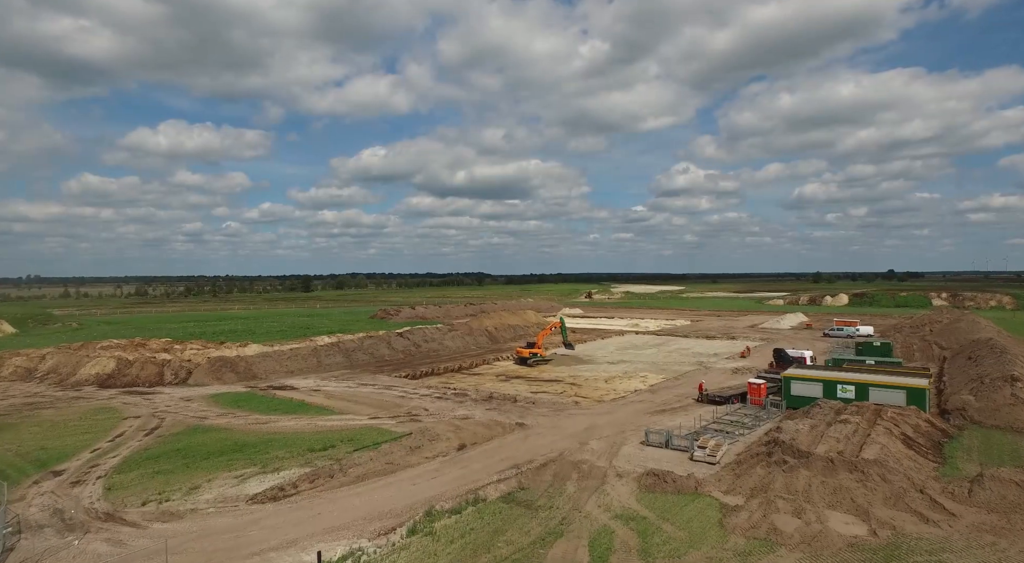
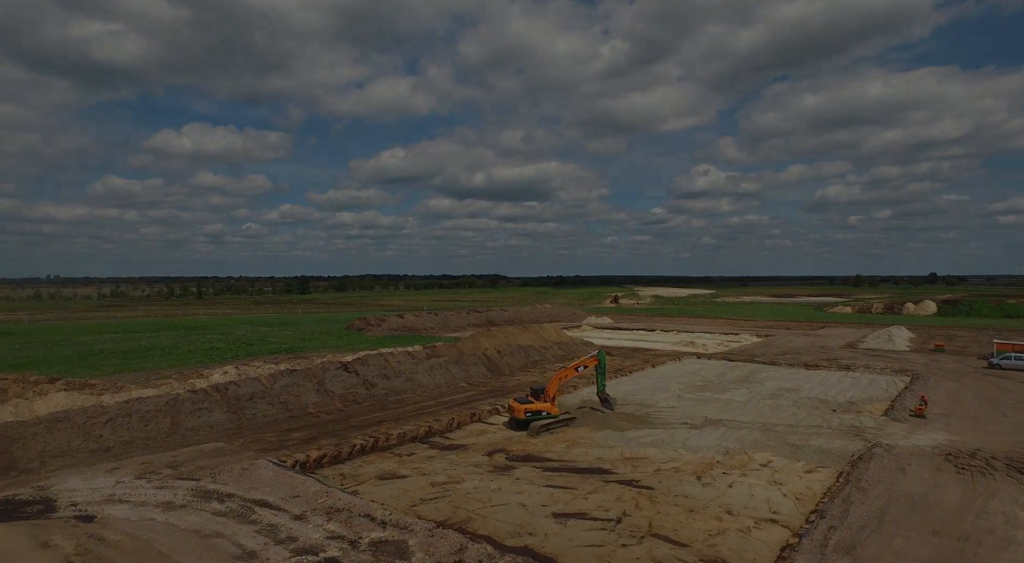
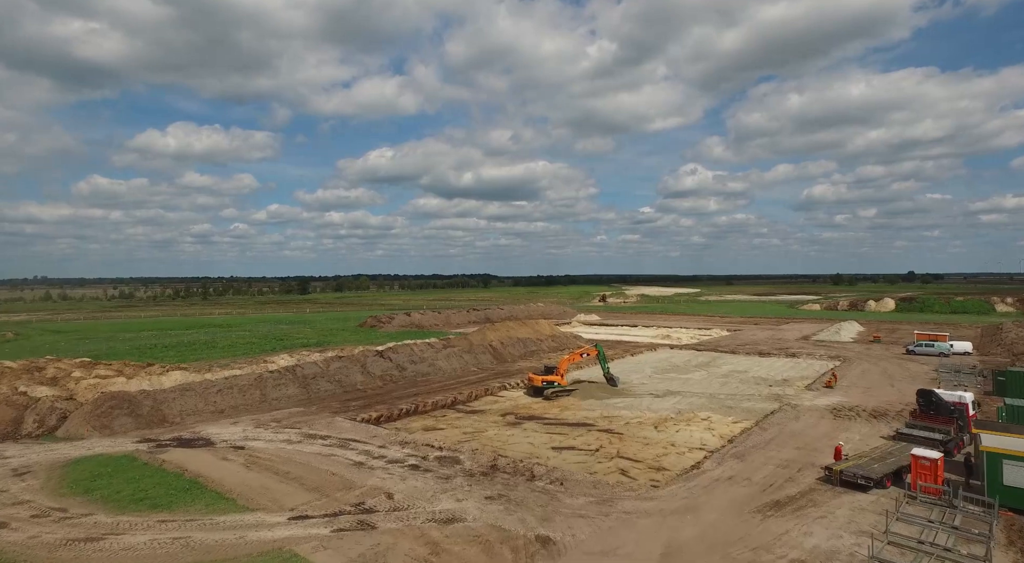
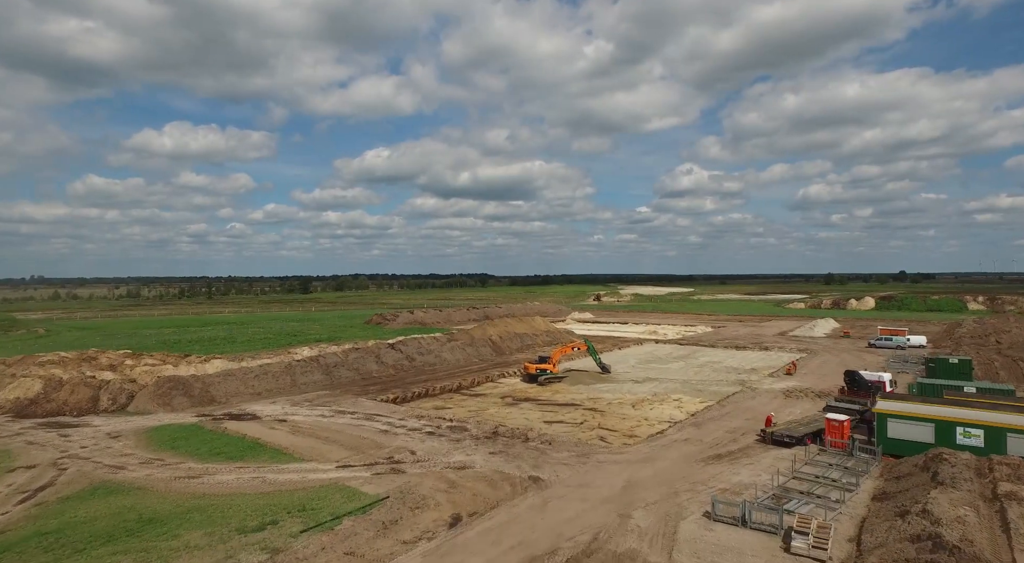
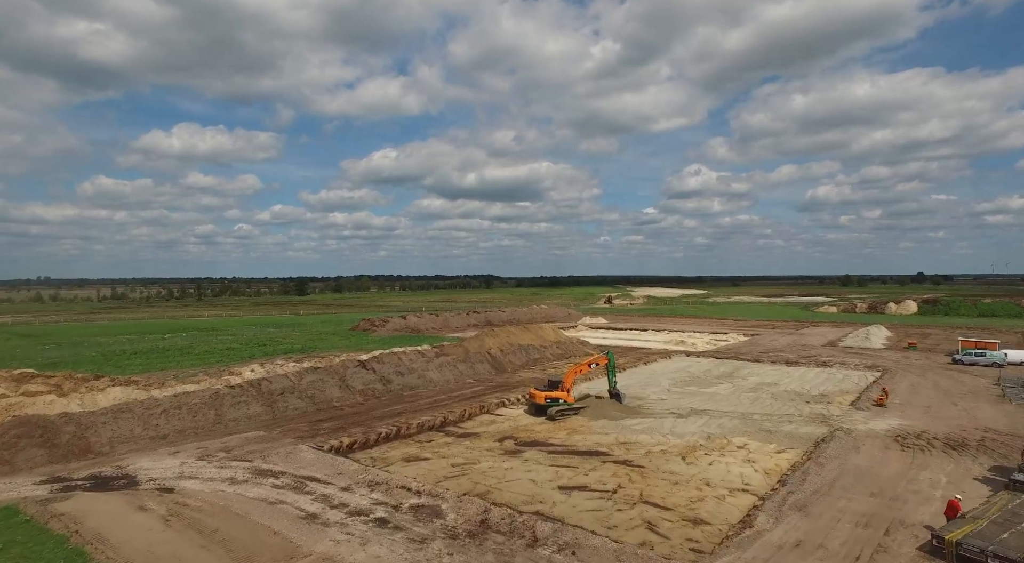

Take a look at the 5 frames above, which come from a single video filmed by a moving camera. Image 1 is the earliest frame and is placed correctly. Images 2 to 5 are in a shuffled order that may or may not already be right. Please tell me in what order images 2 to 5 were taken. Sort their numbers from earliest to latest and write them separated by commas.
4, 3, 5, 2
